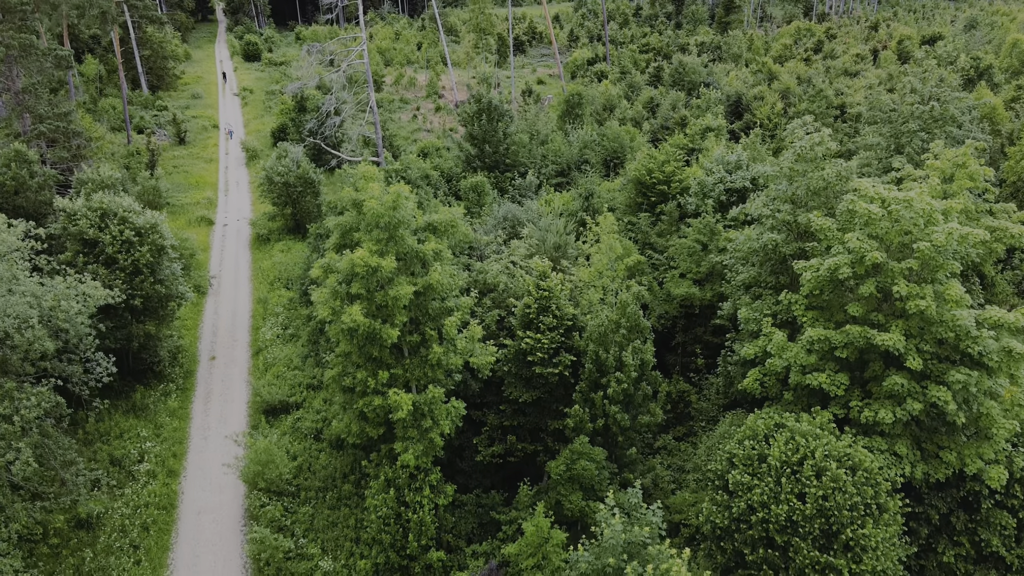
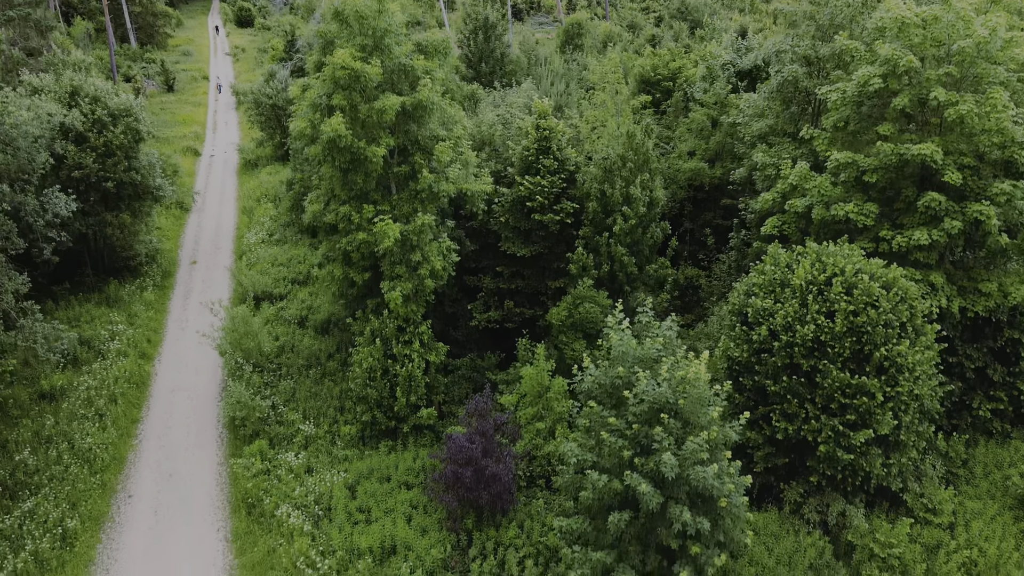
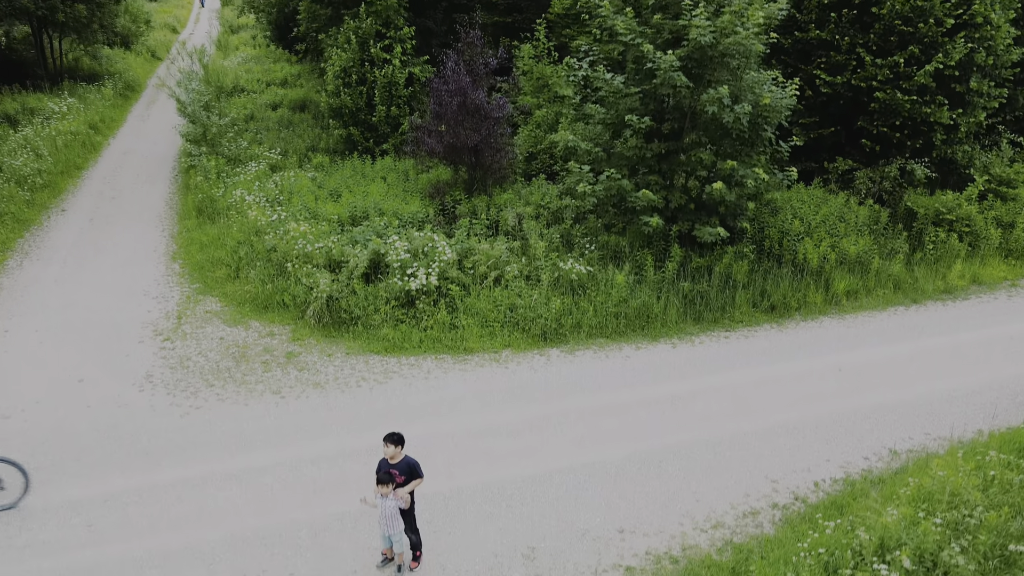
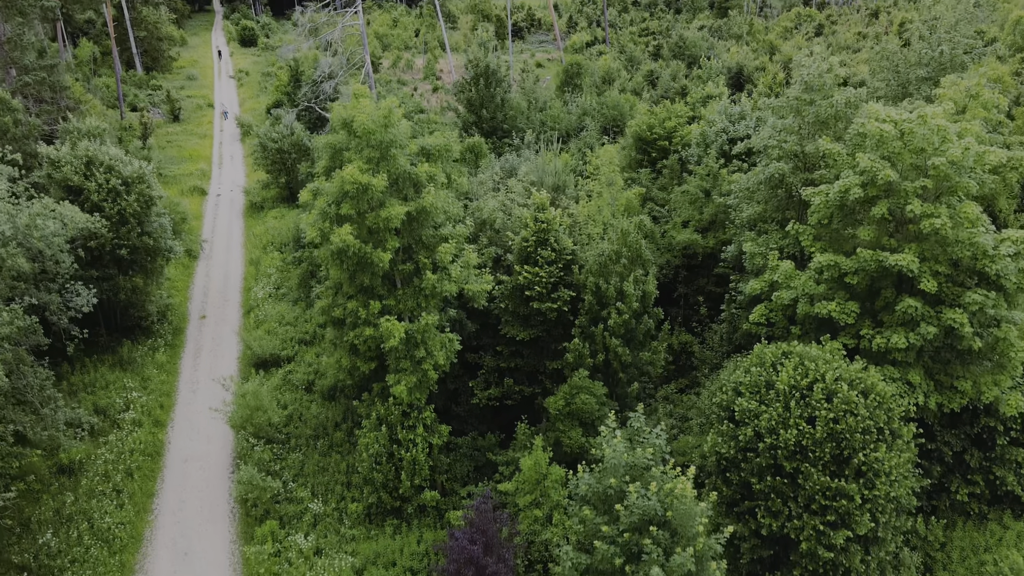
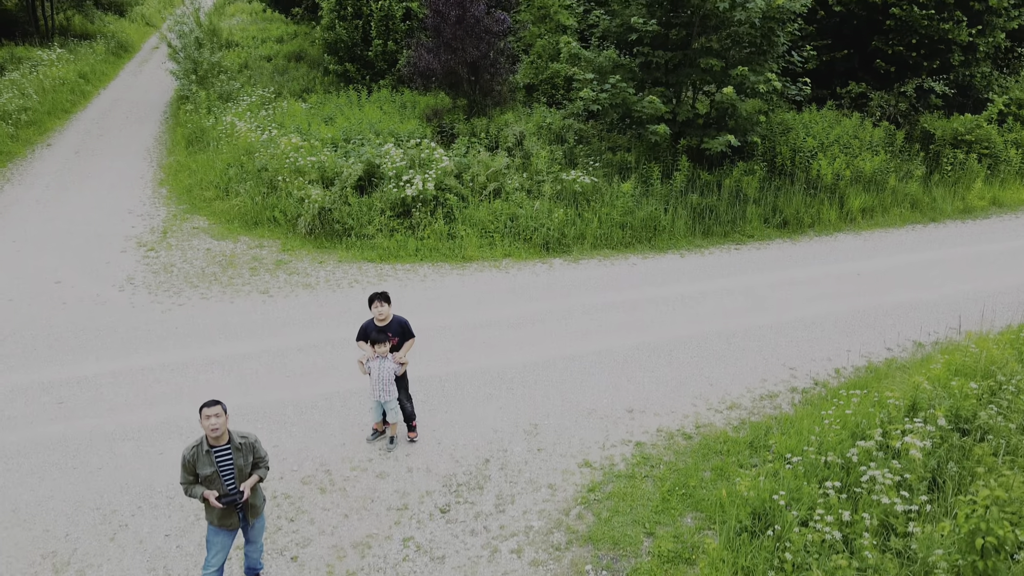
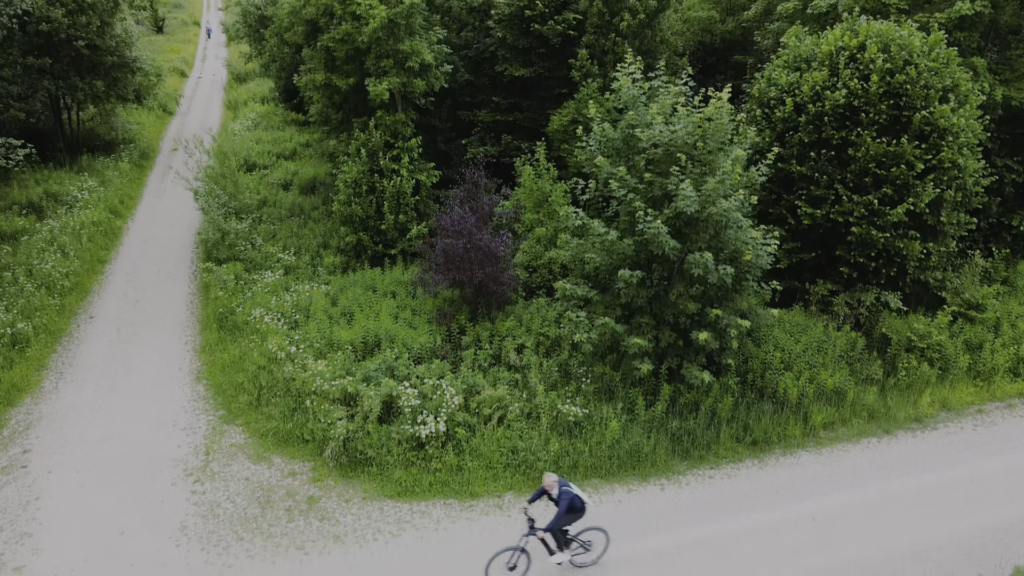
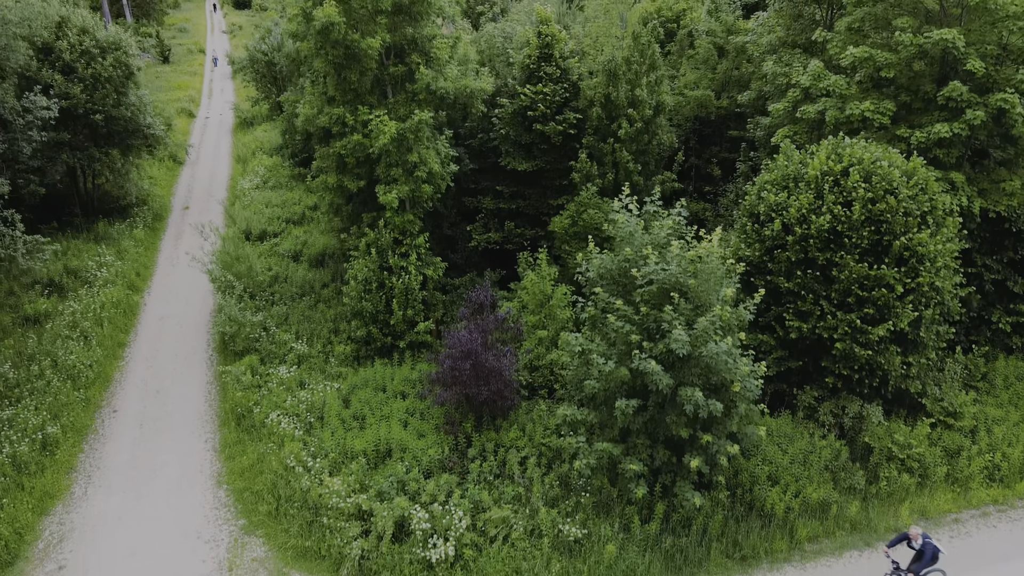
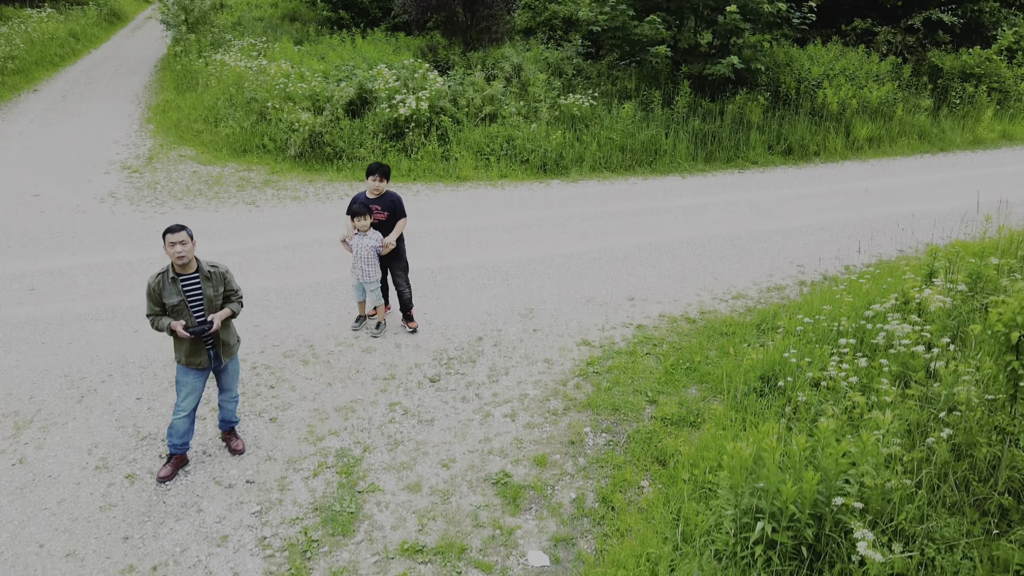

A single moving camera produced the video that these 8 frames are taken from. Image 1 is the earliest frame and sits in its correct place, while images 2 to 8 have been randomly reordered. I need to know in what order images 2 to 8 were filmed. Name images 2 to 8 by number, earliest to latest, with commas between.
4, 2, 7, 6, 3, 5, 8
